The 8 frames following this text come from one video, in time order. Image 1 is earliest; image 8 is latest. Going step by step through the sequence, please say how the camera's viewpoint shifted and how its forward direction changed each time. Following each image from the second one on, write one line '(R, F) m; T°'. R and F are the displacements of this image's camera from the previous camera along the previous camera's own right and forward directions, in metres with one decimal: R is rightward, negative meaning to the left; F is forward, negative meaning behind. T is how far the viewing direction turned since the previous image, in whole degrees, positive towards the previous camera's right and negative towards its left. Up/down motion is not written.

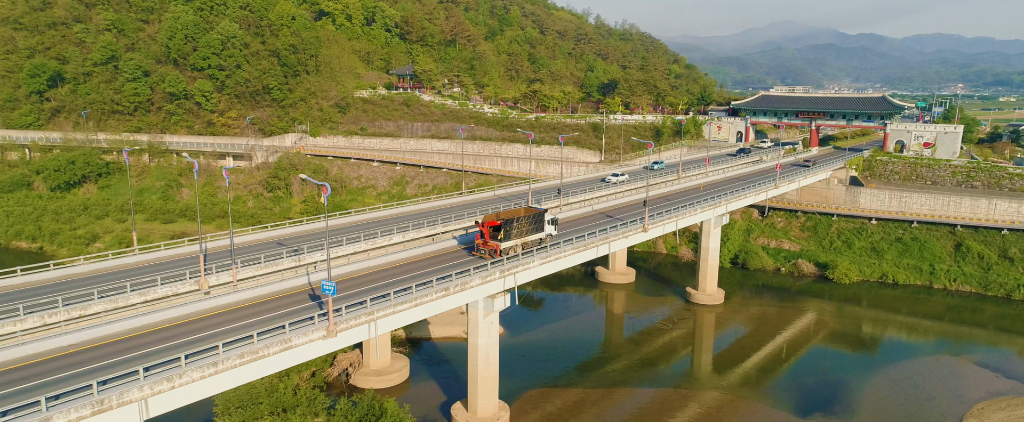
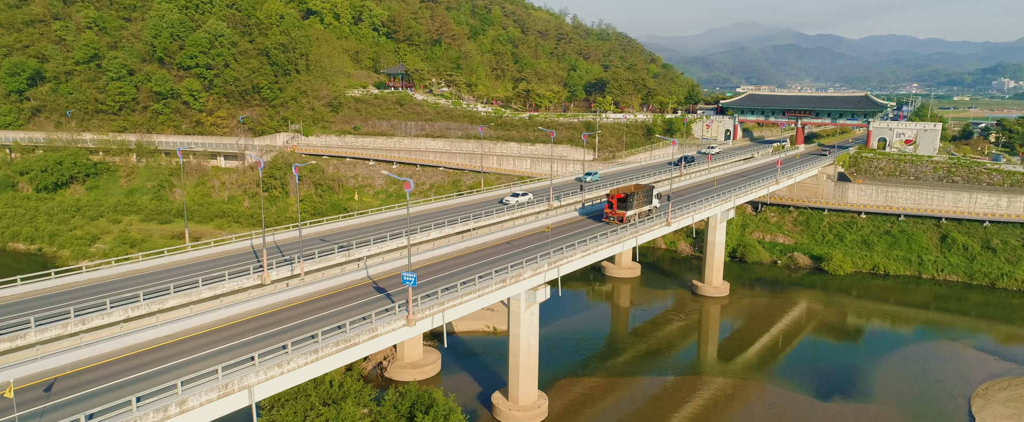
(-3.7, -1.2) m; +3°
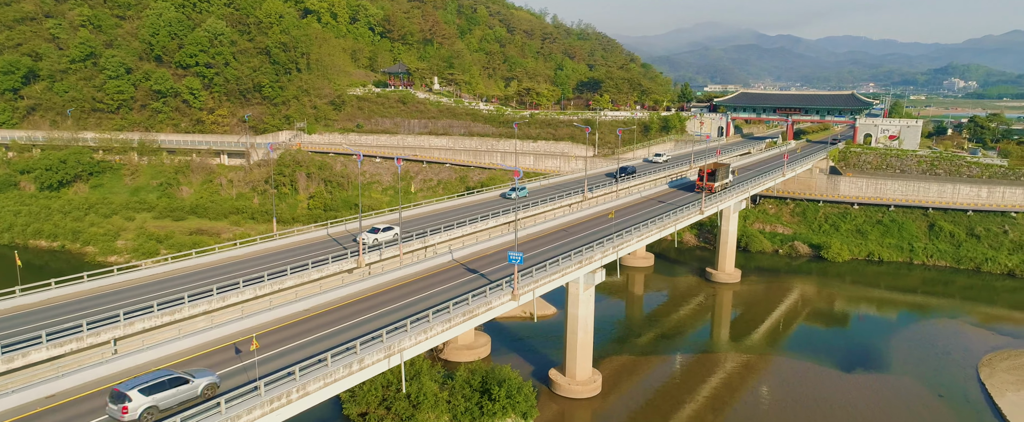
(-5.1, -2.7) m; +3°
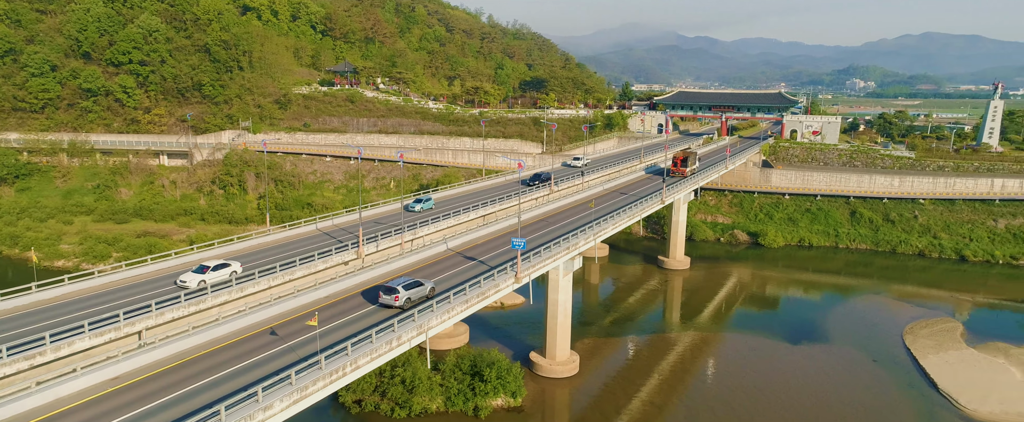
(-3.1, -2.0) m; +6°
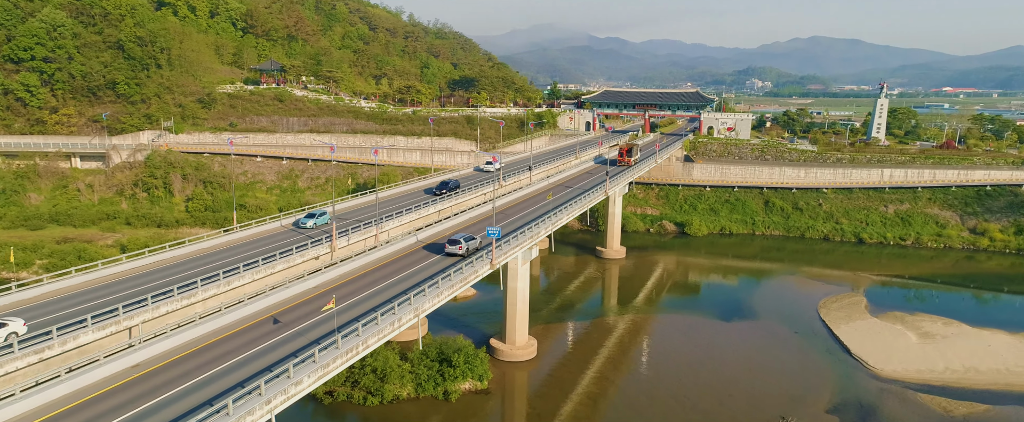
(-2.7, -1.8) m; +7°
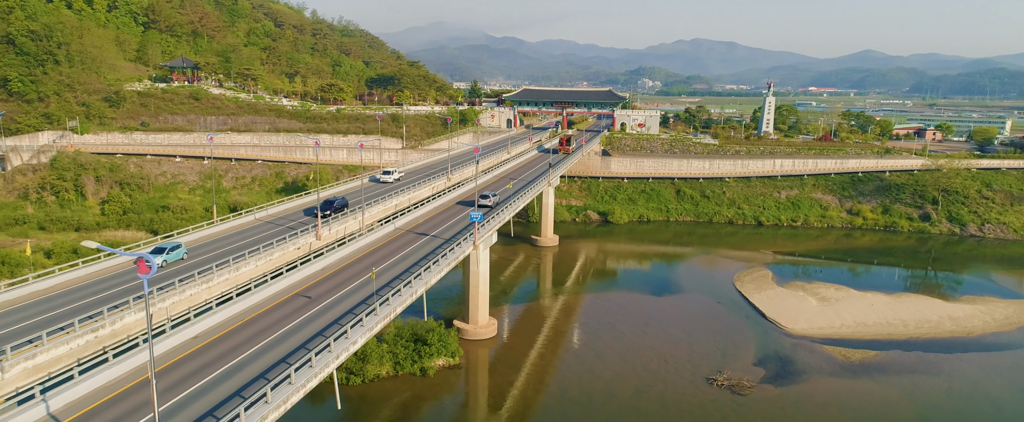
(-4.2, -3.1) m; +9°
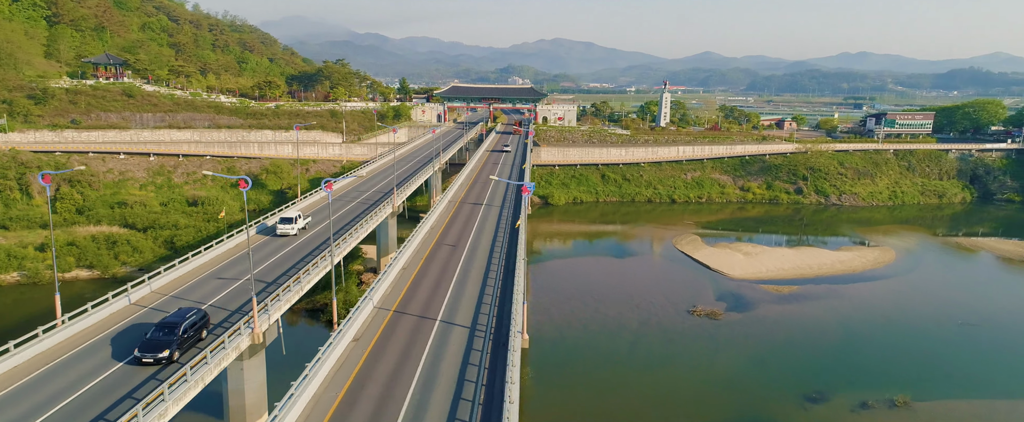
(-11.5, -7.6) m; +12°
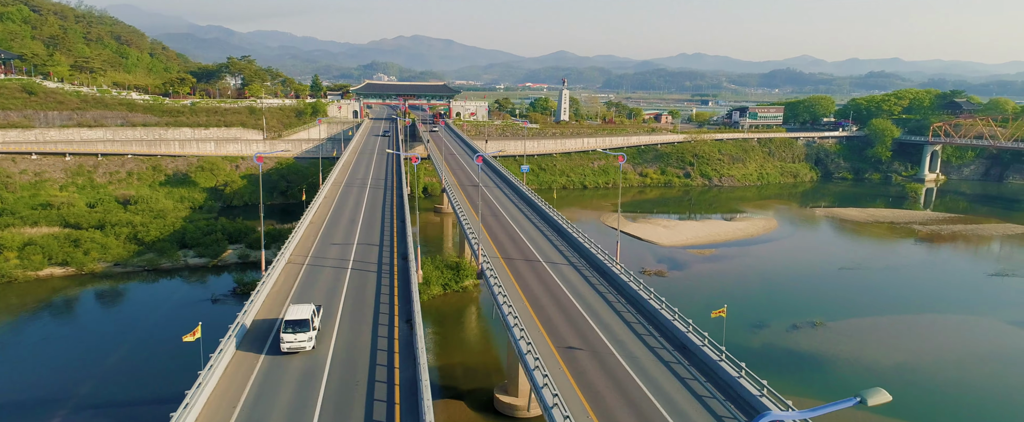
(-10.0, -5.8) m; +12°
